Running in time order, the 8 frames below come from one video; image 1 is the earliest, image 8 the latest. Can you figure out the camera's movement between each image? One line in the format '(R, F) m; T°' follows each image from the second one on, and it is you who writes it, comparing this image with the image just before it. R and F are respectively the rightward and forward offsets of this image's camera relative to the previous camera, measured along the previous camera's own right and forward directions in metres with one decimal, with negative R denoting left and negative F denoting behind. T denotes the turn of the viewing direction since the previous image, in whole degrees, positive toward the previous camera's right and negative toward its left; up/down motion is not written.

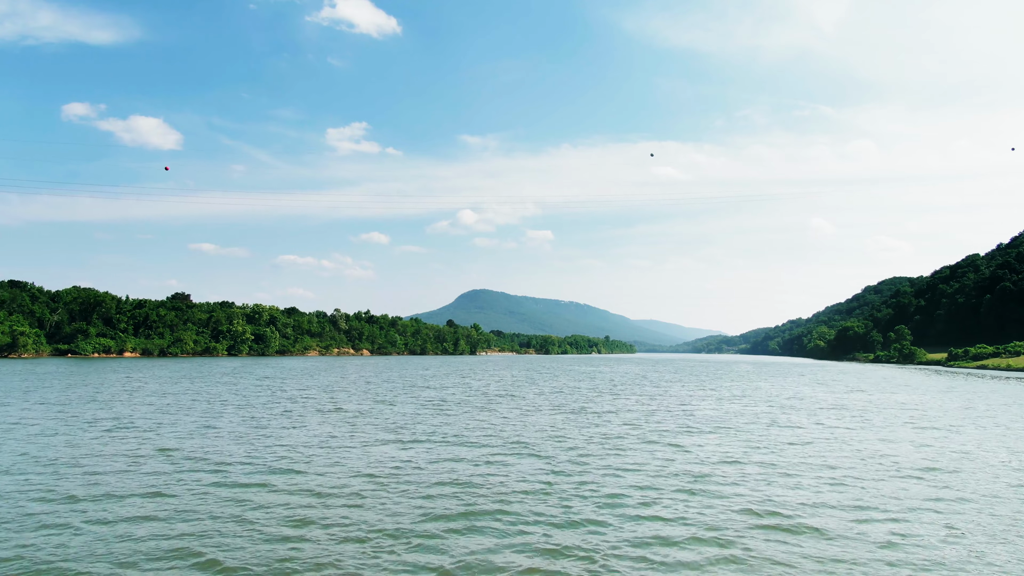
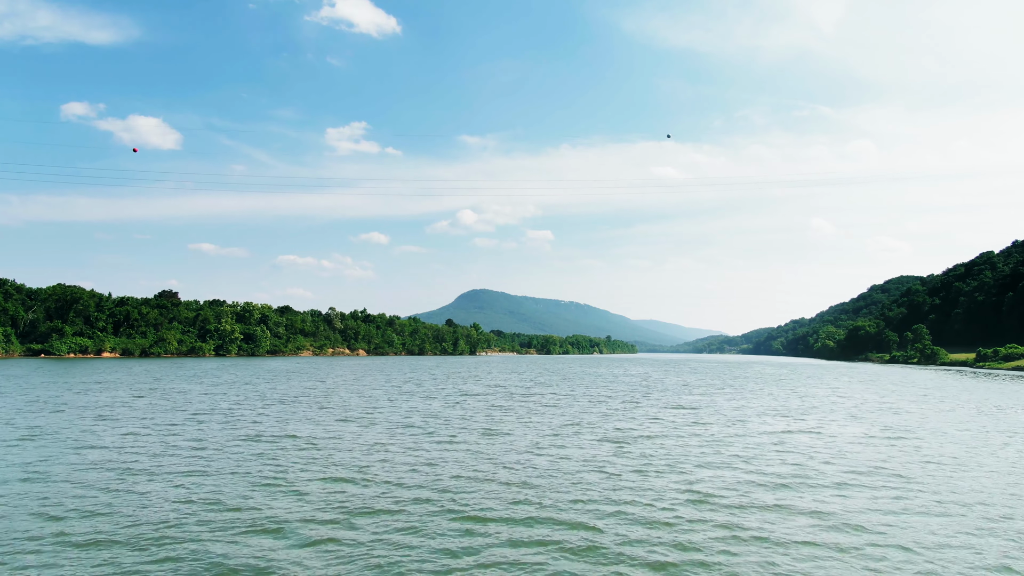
(-0.6, +8.3) m; 0°
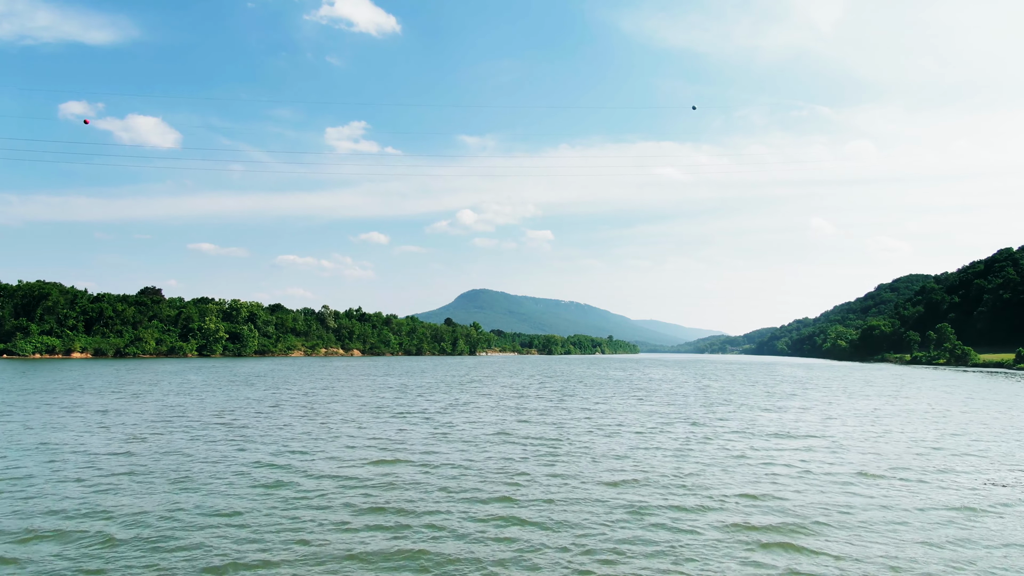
(-0.7, +10.2) m; 0°
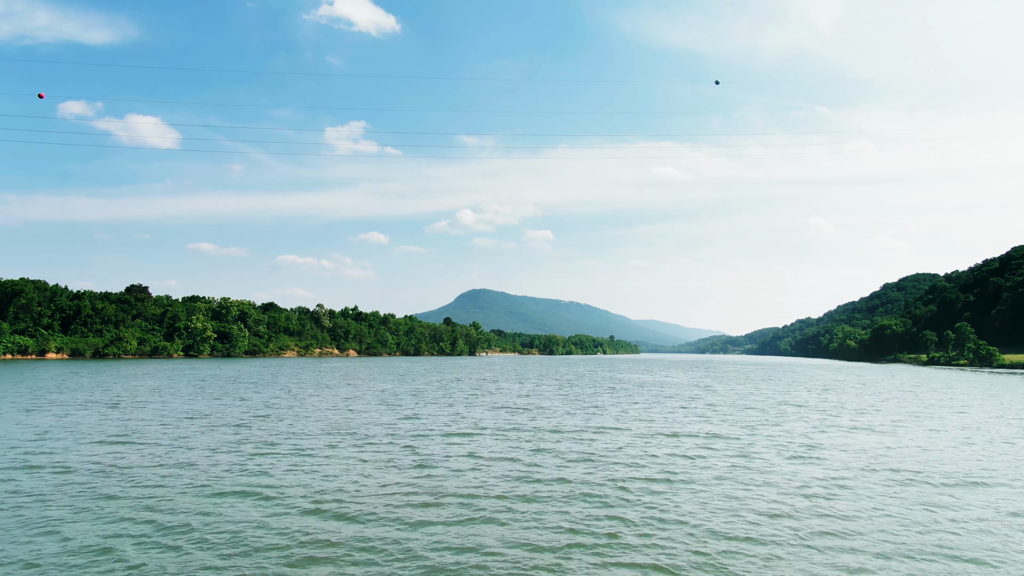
(-0.5, +7.5) m; 0°
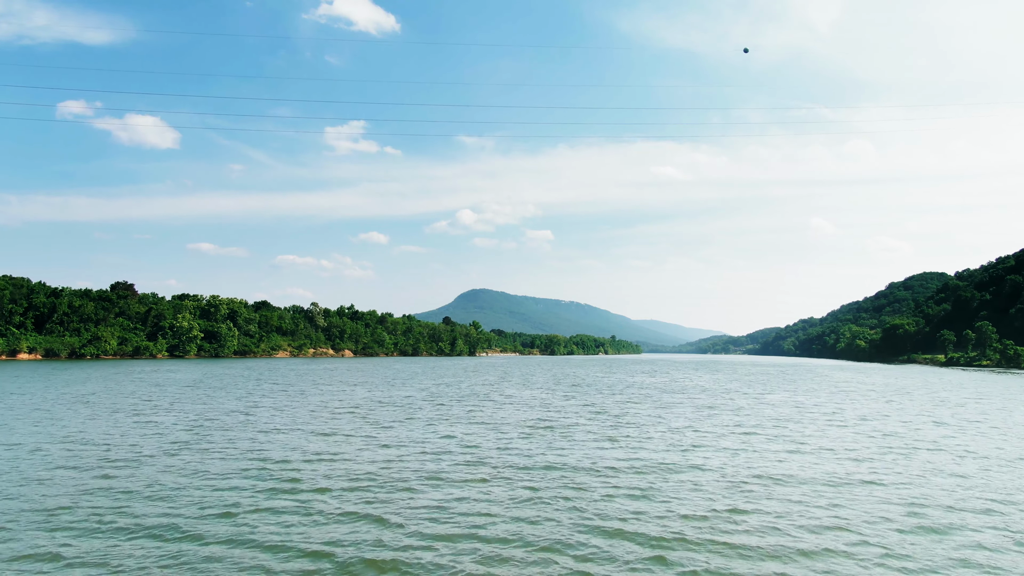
(-0.6, +7.4) m; 0°
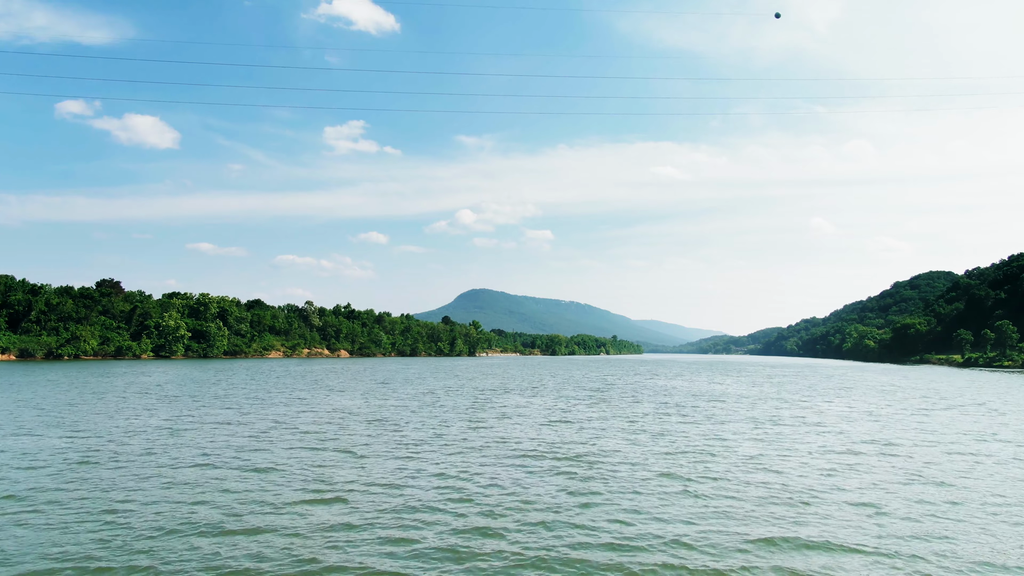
(-0.5, +6.5) m; 0°
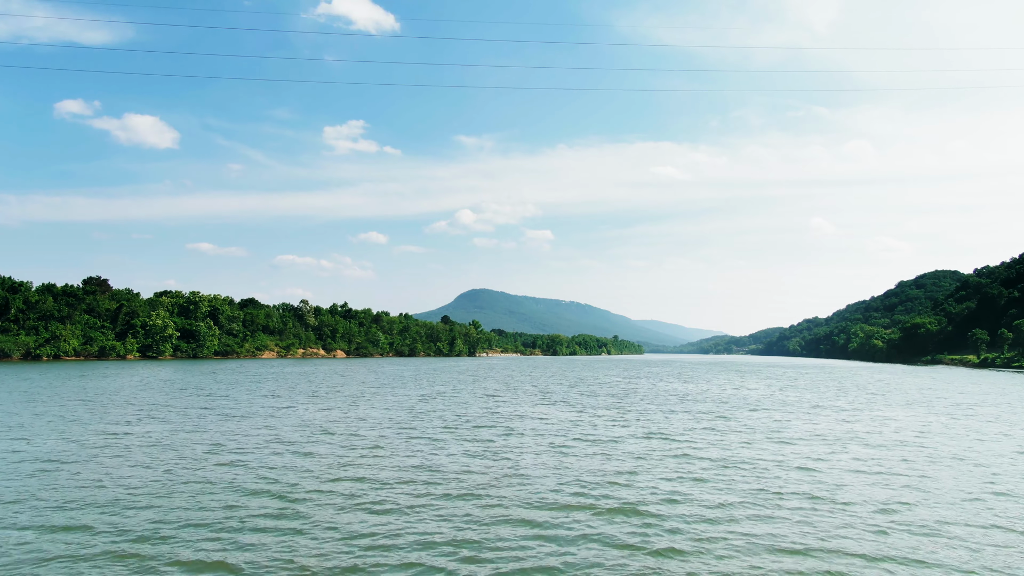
(-0.5, +5.6) m; 0°
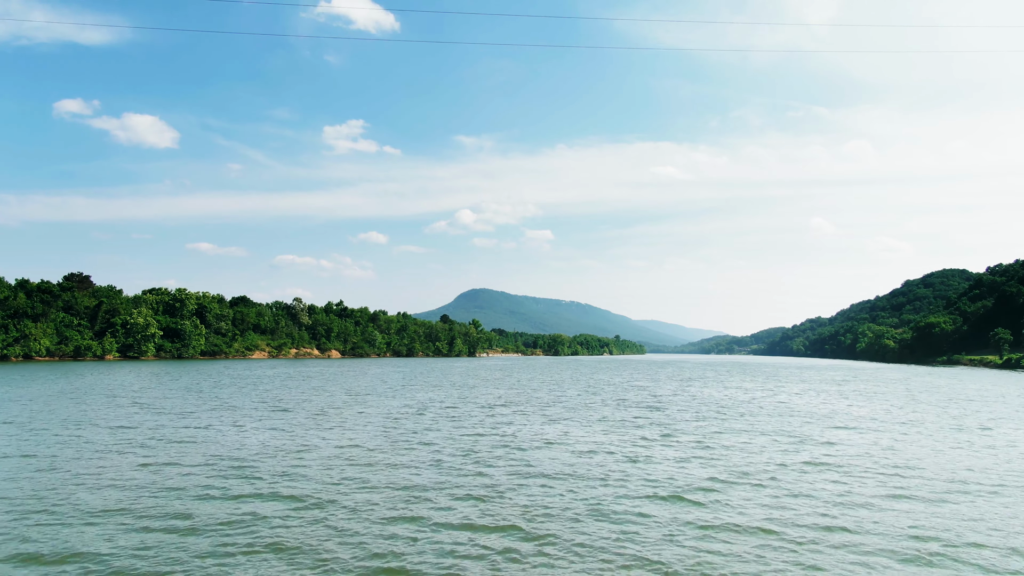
(-0.6, +7.4) m; 0°
